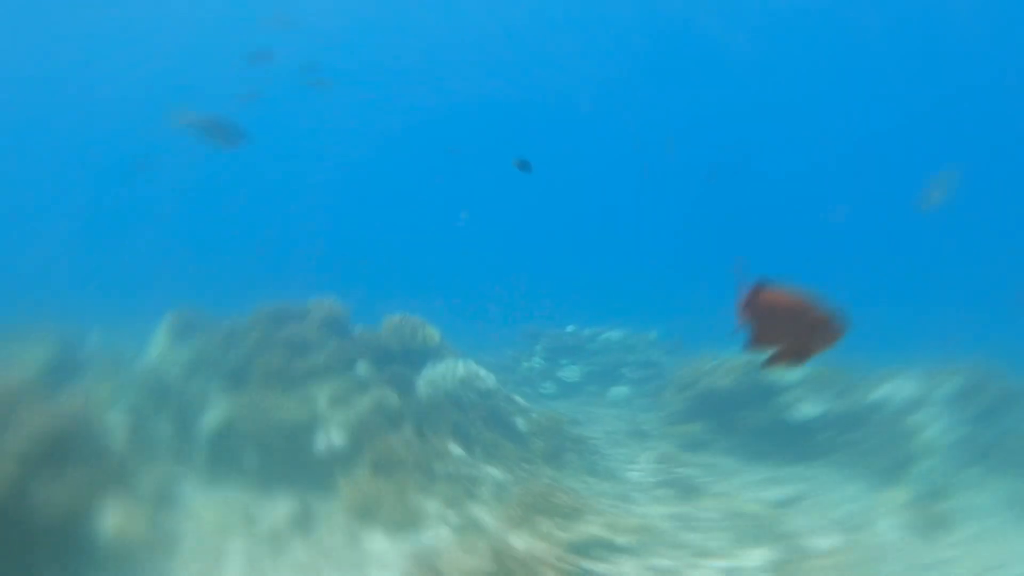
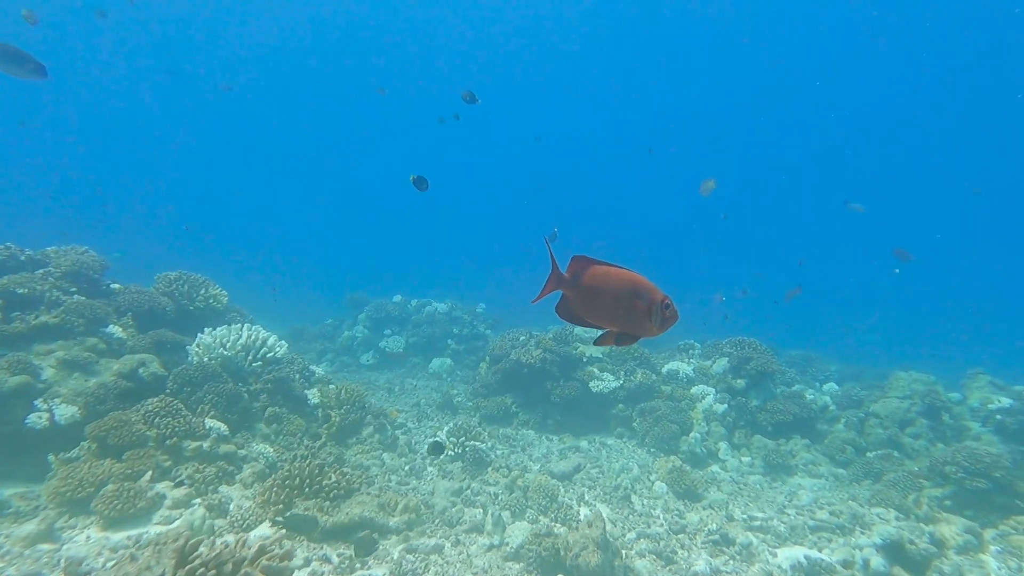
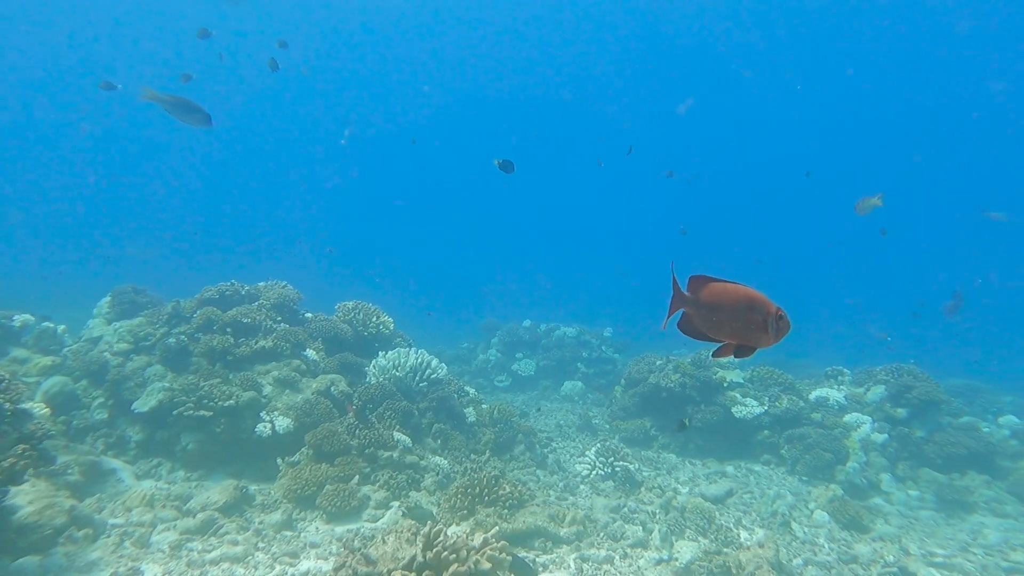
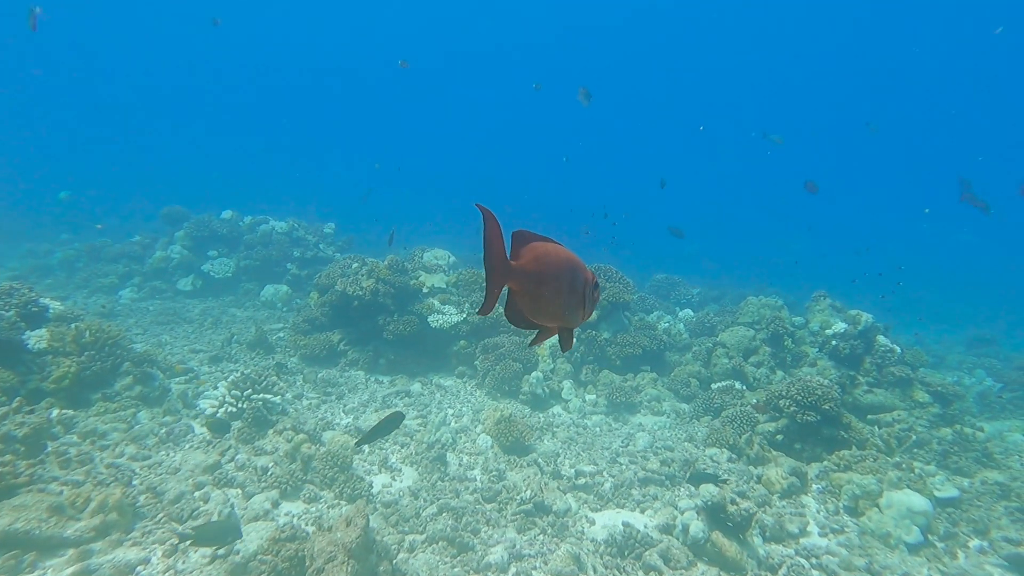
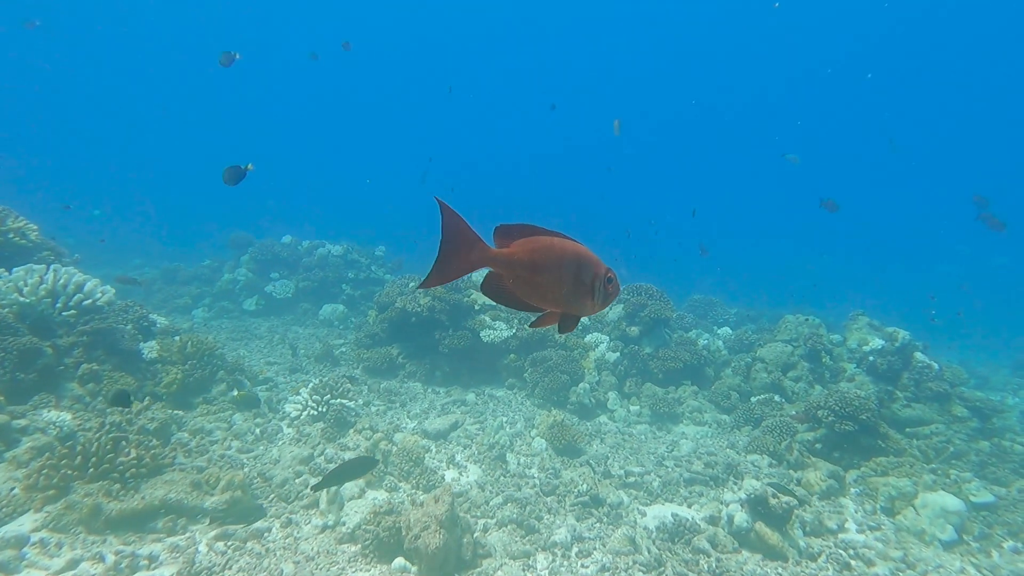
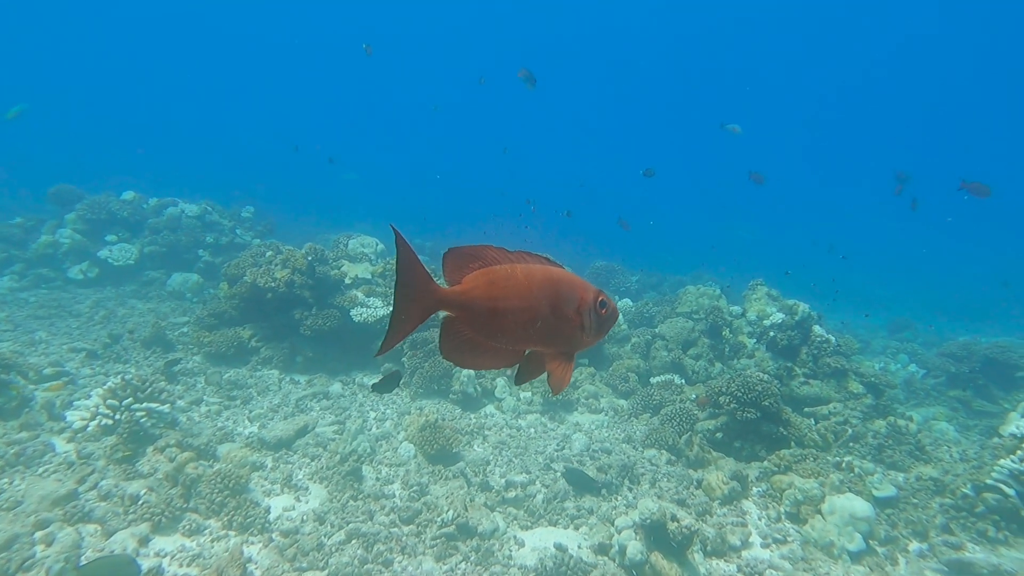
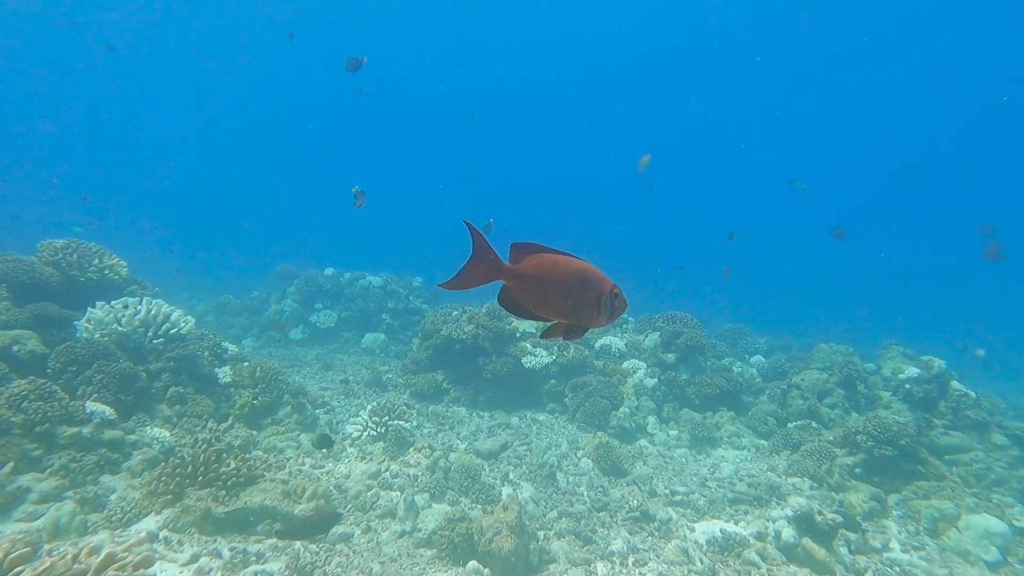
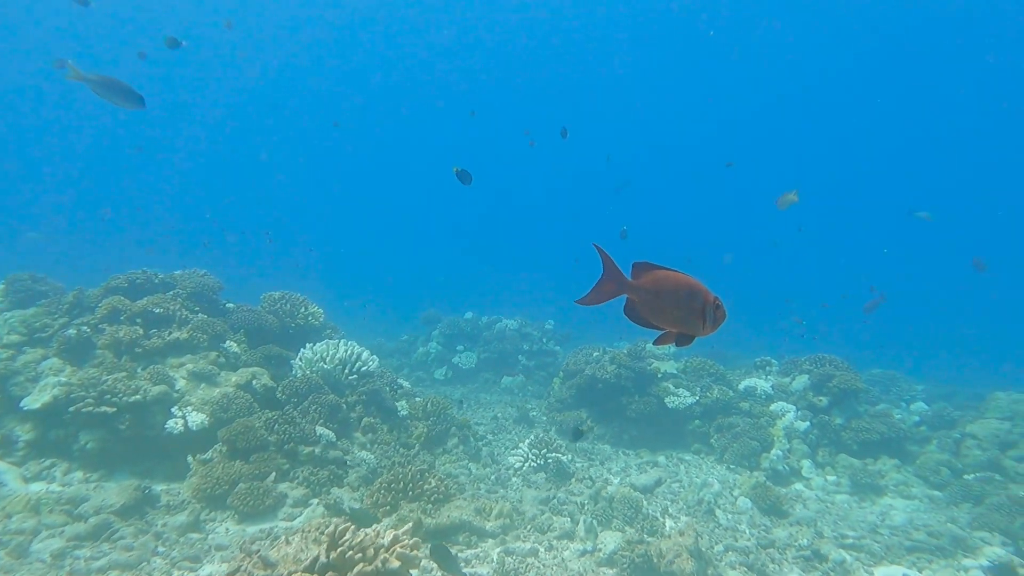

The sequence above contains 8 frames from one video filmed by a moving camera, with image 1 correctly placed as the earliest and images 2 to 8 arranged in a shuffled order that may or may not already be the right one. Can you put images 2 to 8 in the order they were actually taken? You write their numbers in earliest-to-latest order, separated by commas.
3, 8, 2, 7, 5, 4, 6
